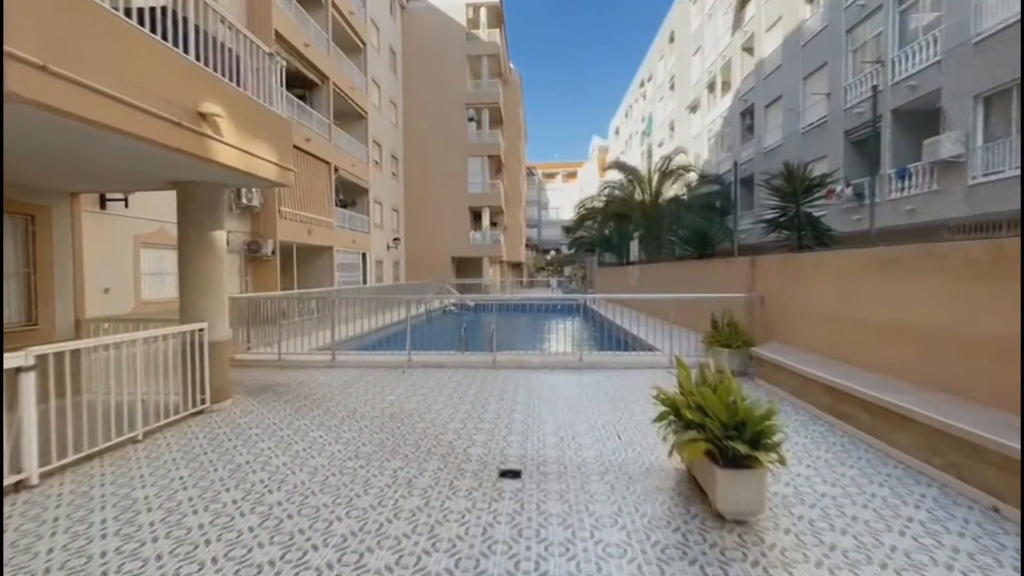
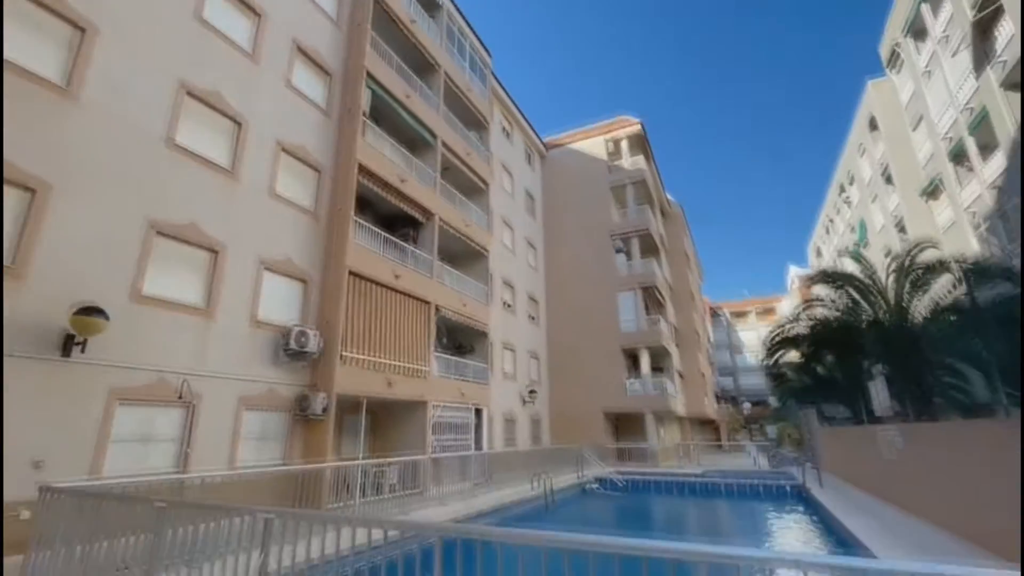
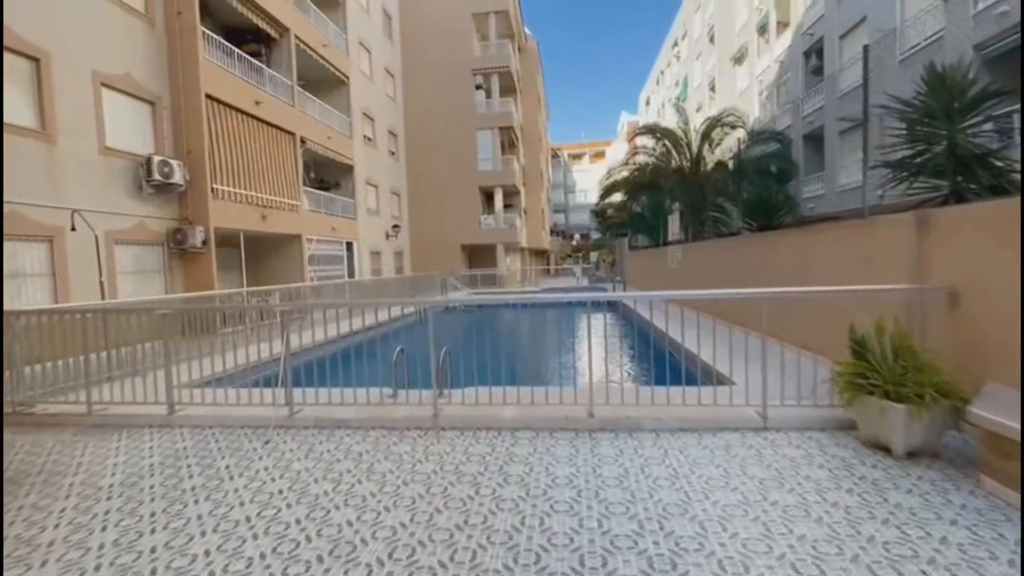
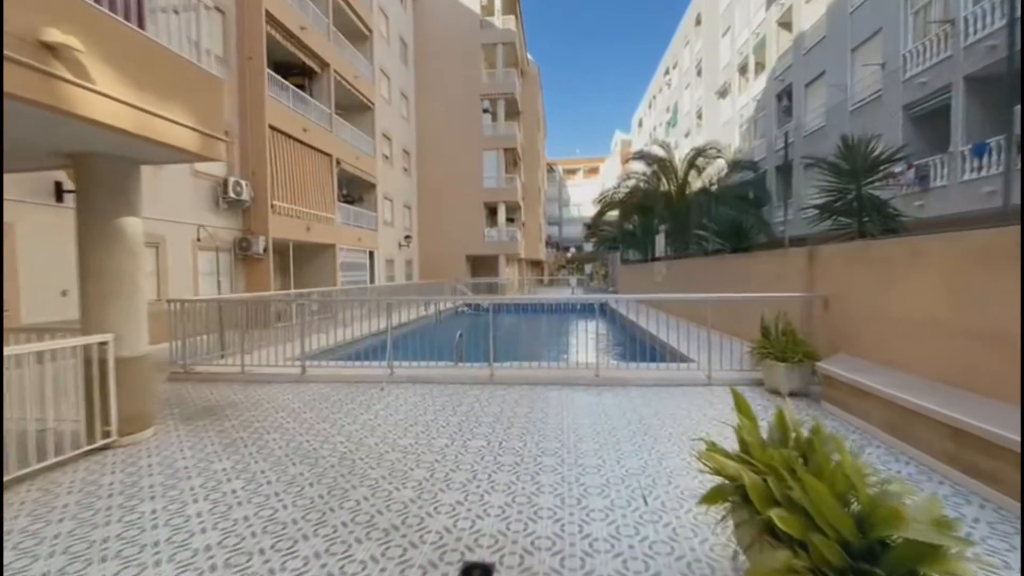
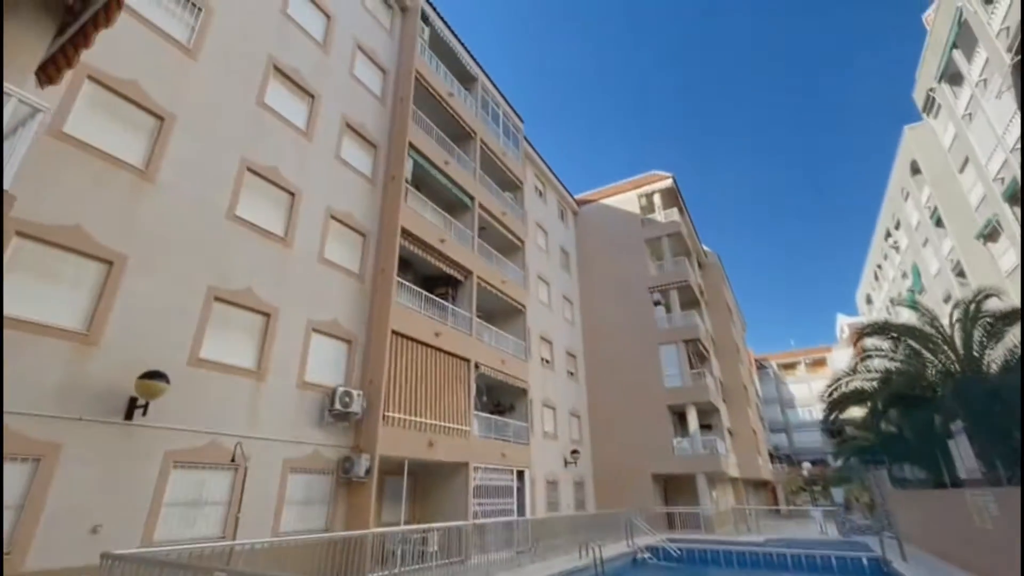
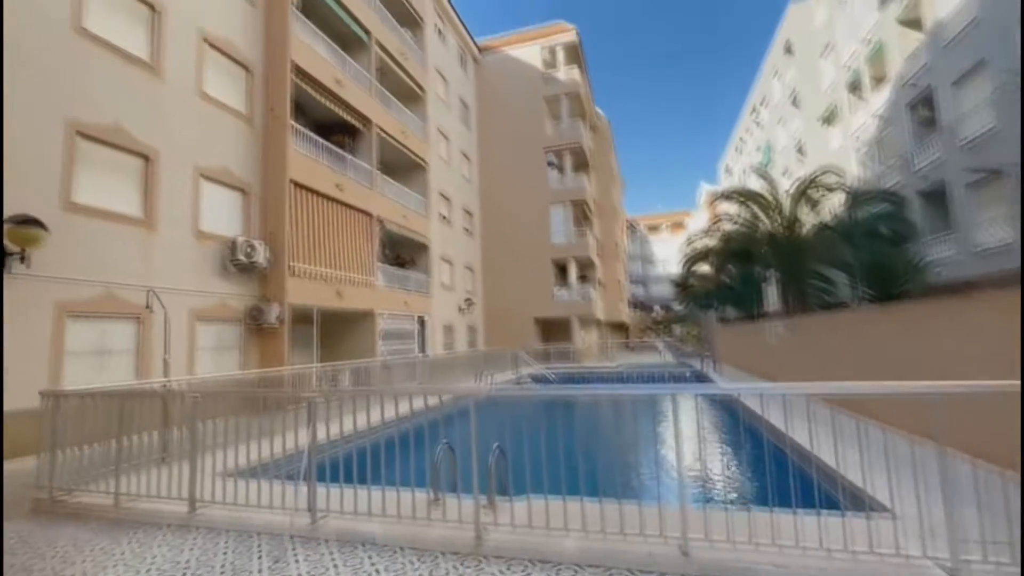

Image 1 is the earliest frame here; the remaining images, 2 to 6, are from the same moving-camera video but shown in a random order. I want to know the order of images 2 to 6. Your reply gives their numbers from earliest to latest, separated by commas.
4, 3, 6, 5, 2
